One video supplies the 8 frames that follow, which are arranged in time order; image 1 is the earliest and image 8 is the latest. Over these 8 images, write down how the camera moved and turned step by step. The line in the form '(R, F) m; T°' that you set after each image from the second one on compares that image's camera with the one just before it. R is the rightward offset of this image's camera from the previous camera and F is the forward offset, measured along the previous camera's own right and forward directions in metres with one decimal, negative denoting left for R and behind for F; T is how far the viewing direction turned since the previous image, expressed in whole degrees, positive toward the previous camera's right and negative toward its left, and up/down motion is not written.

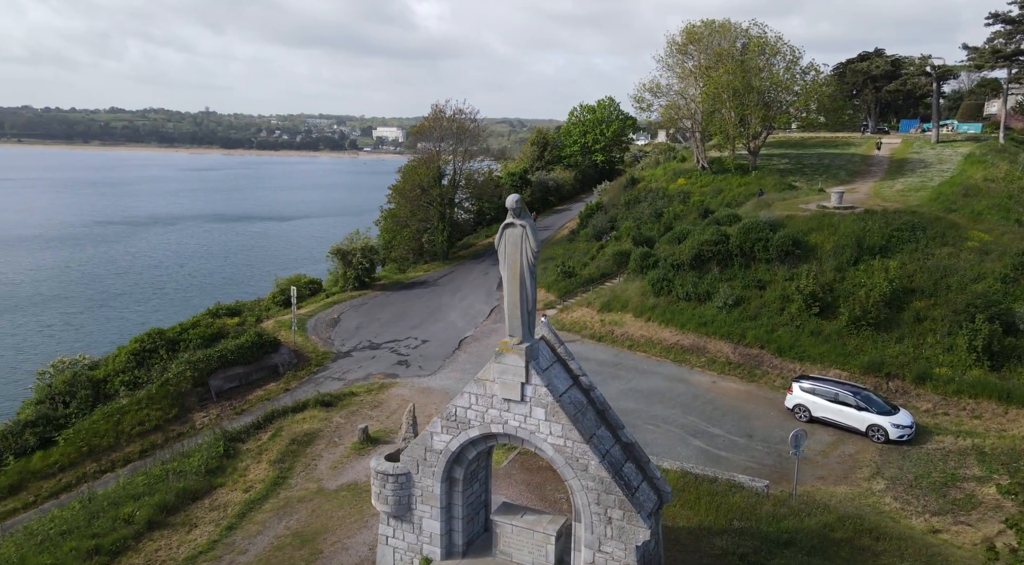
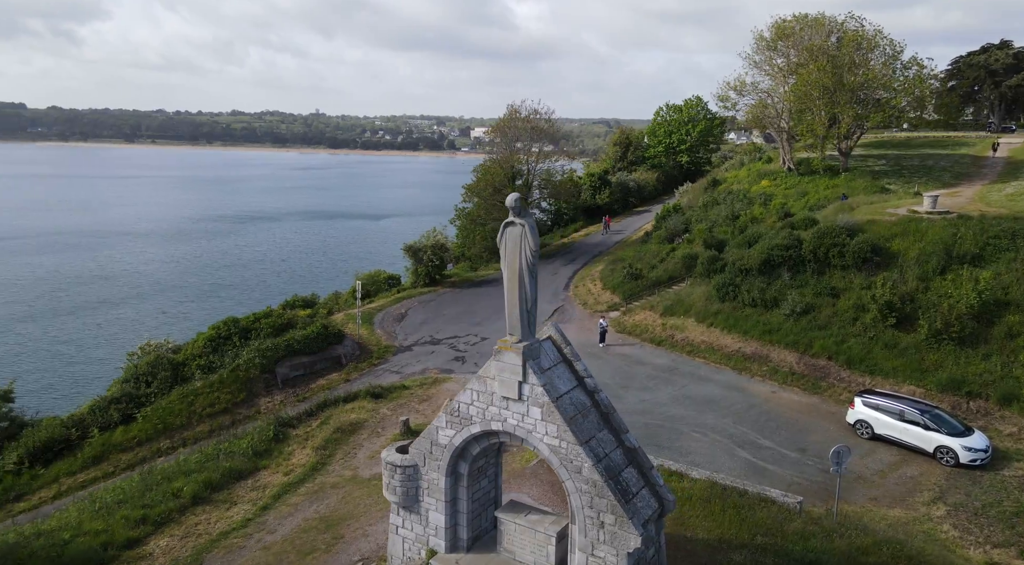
(+1.4, 0.0) m; -8°
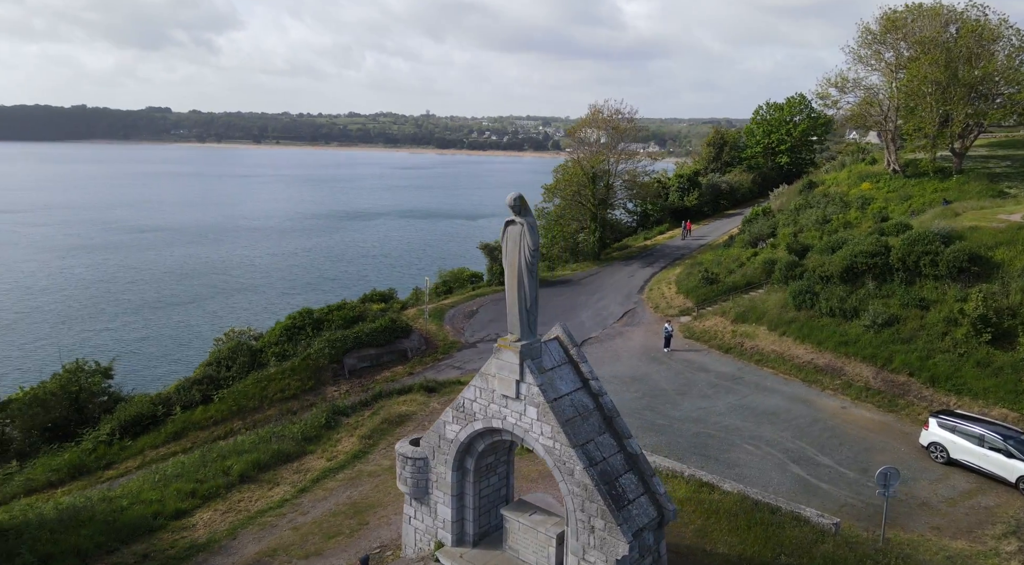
(+1.5, +0.1) m; -8°
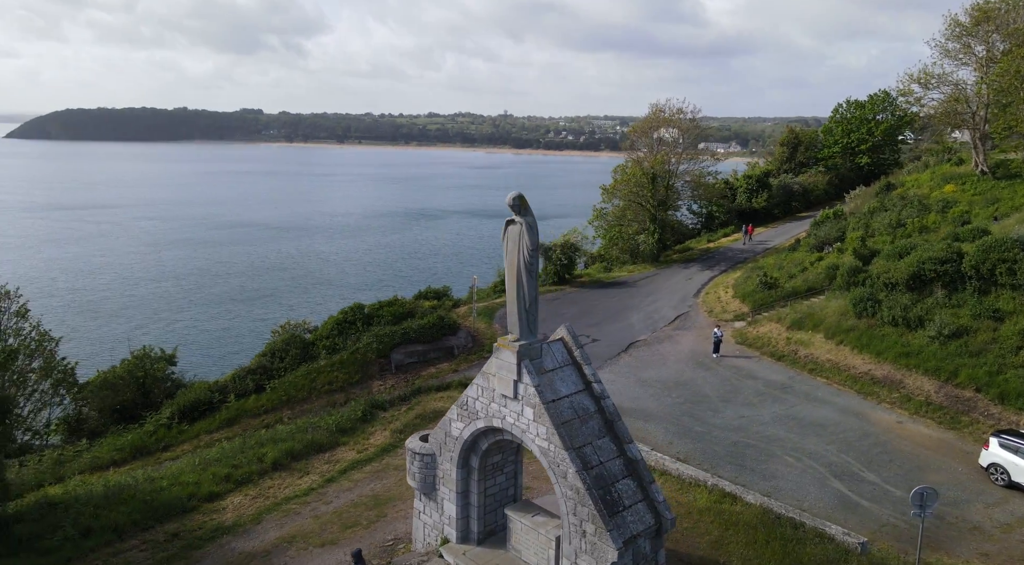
(+1.1, +0.1) m; -6°
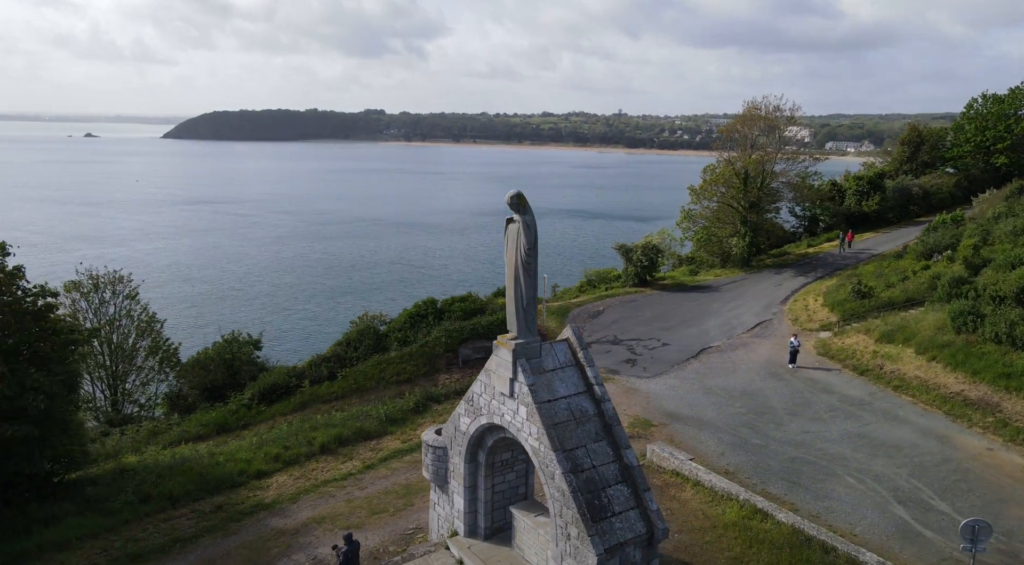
(+1.7, +0.1) m; -9°
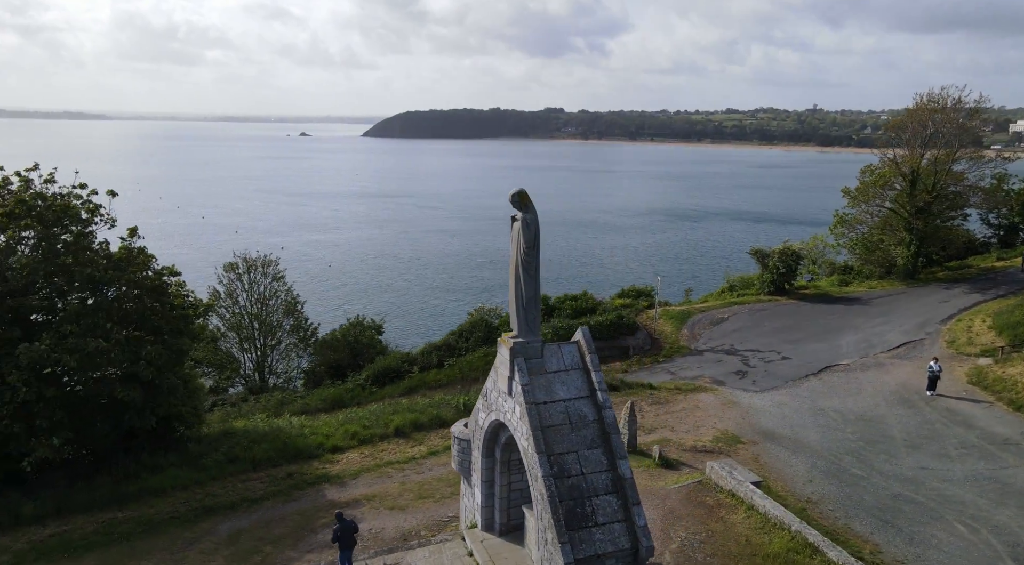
(+2.5, +0.4) m; -14°
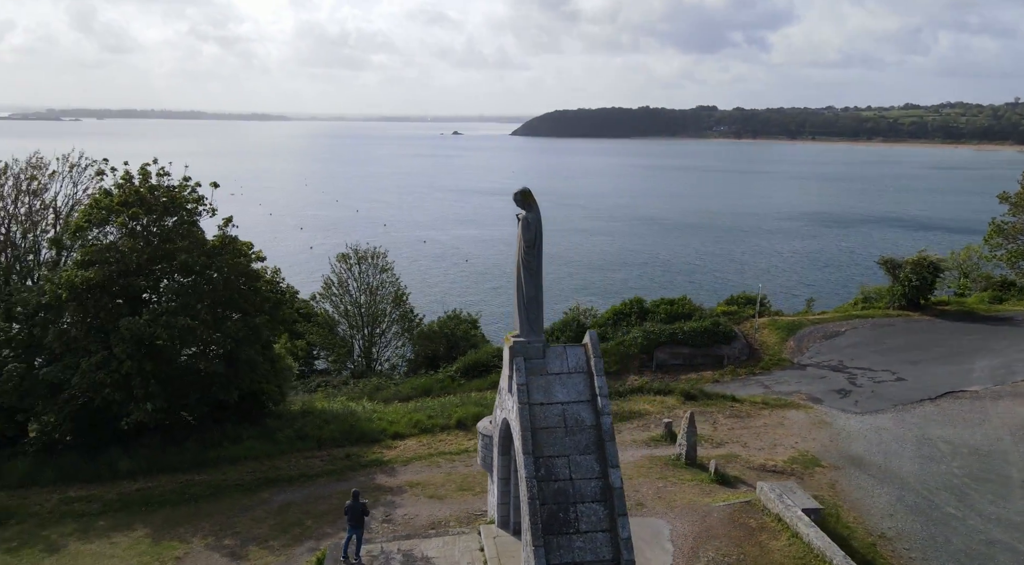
(+2.1, +0.3) m; -12°
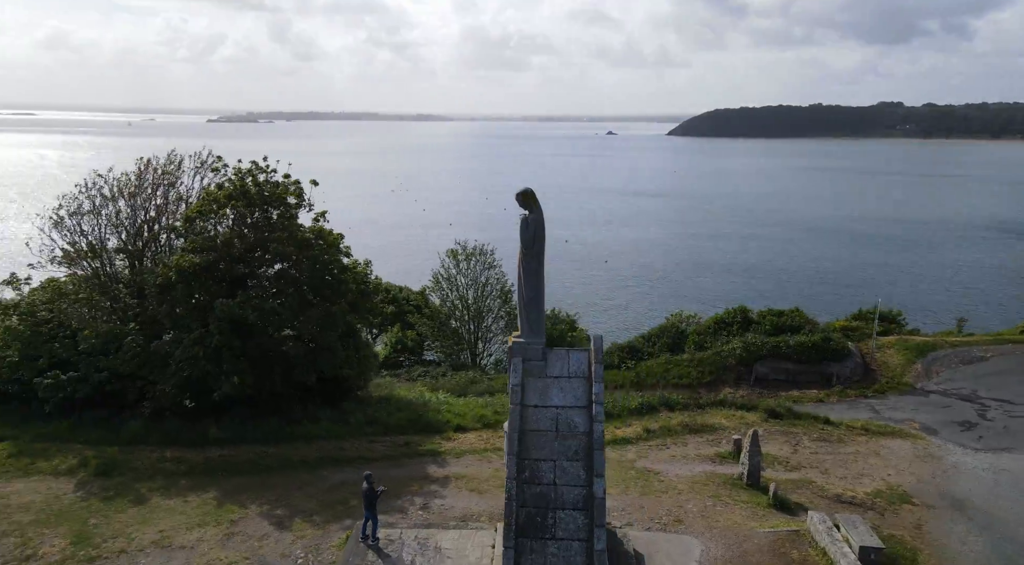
(+2.2, +0.3) m; -13°
